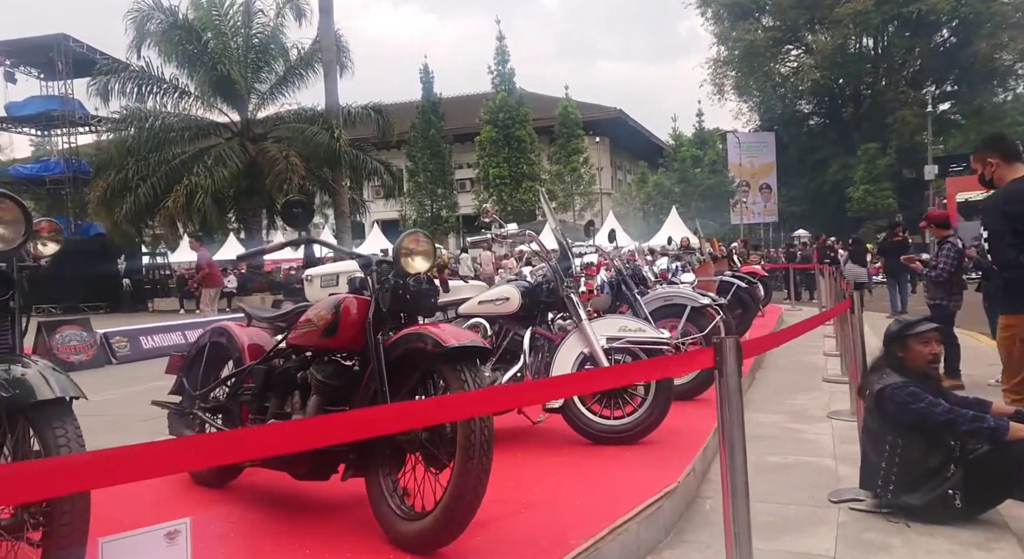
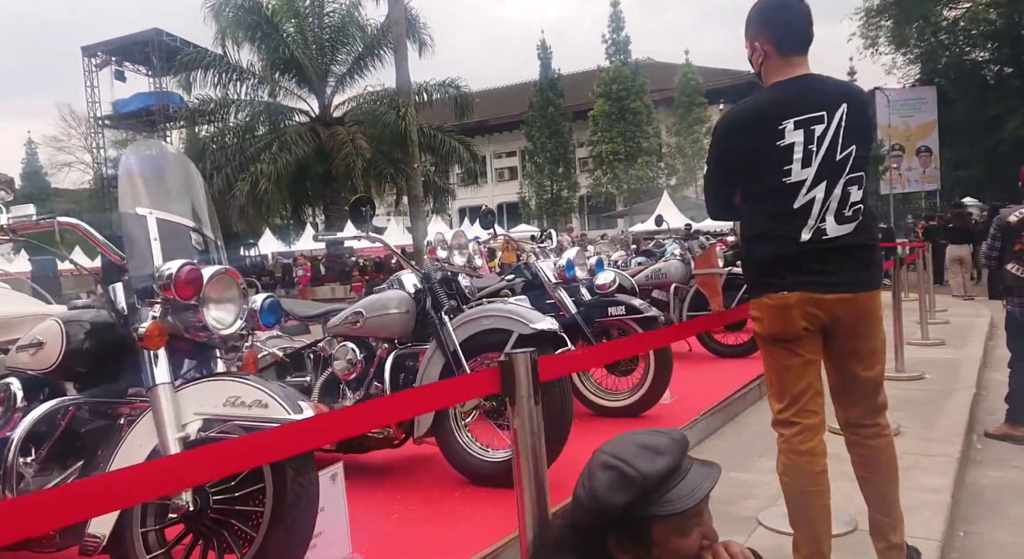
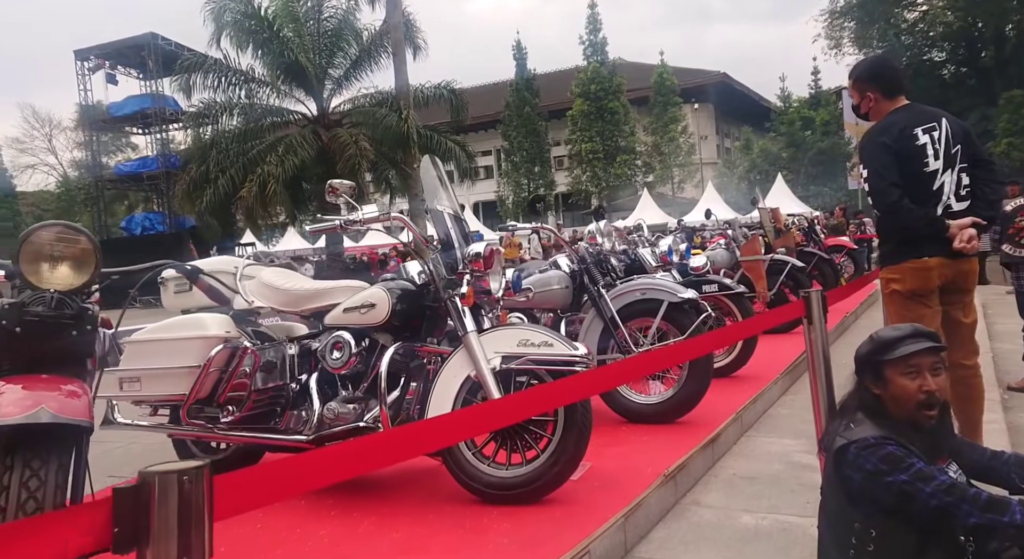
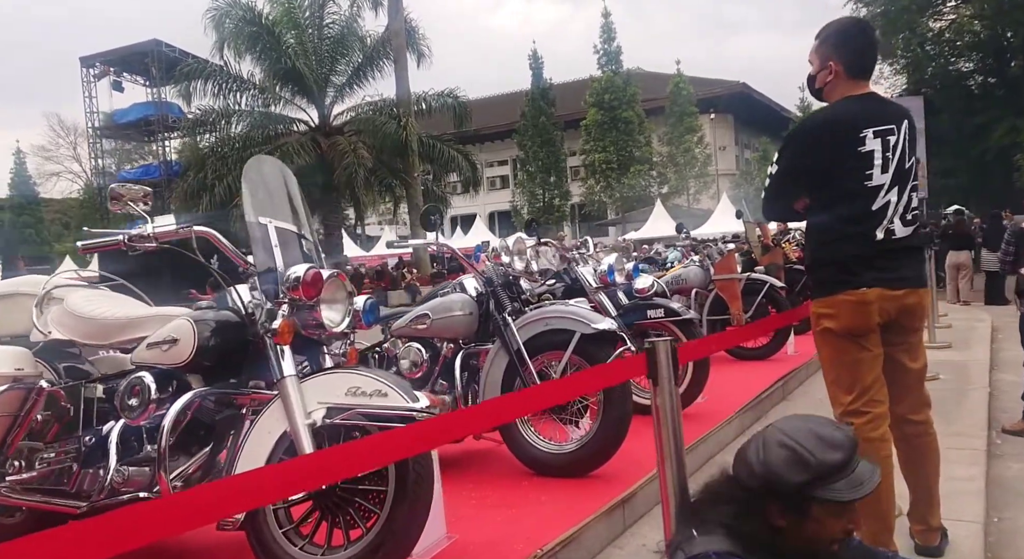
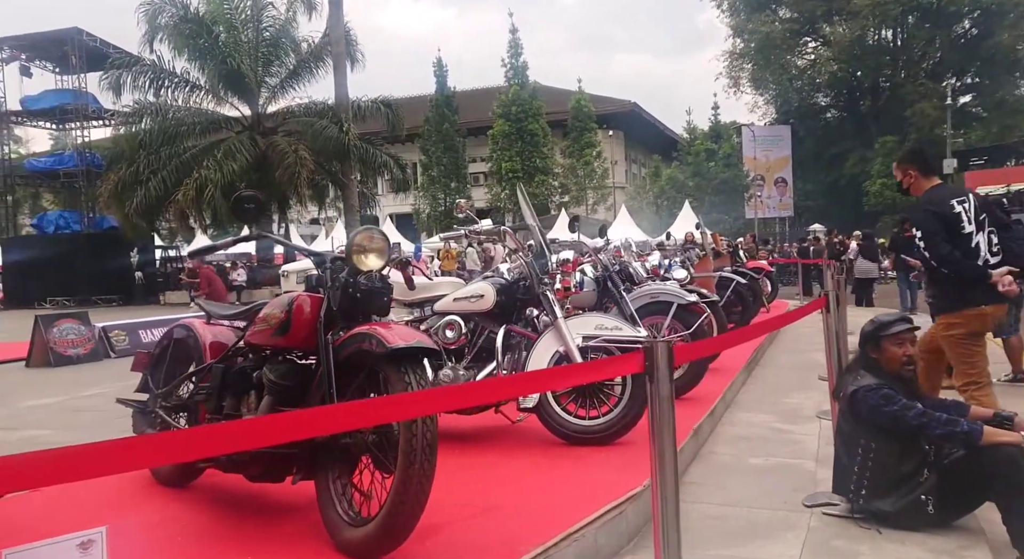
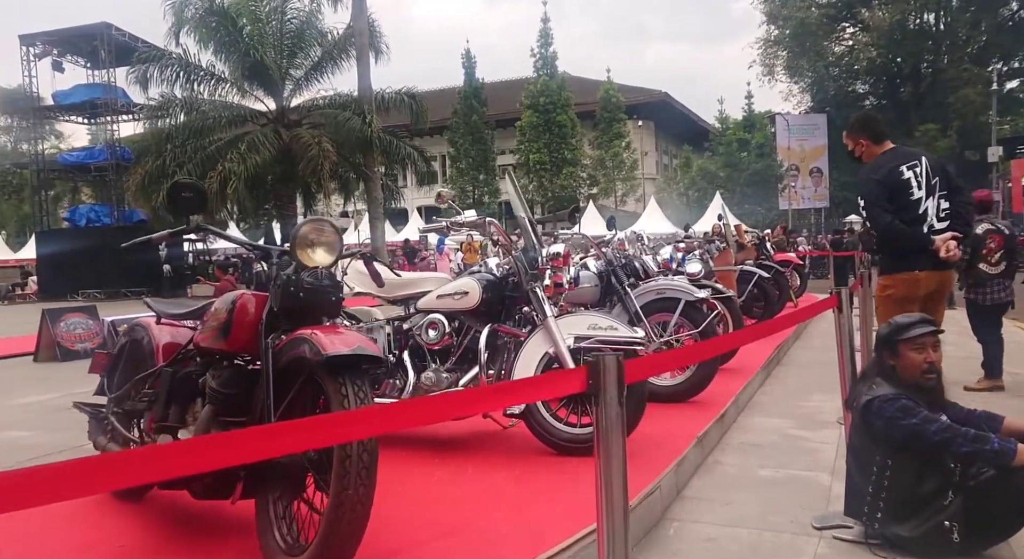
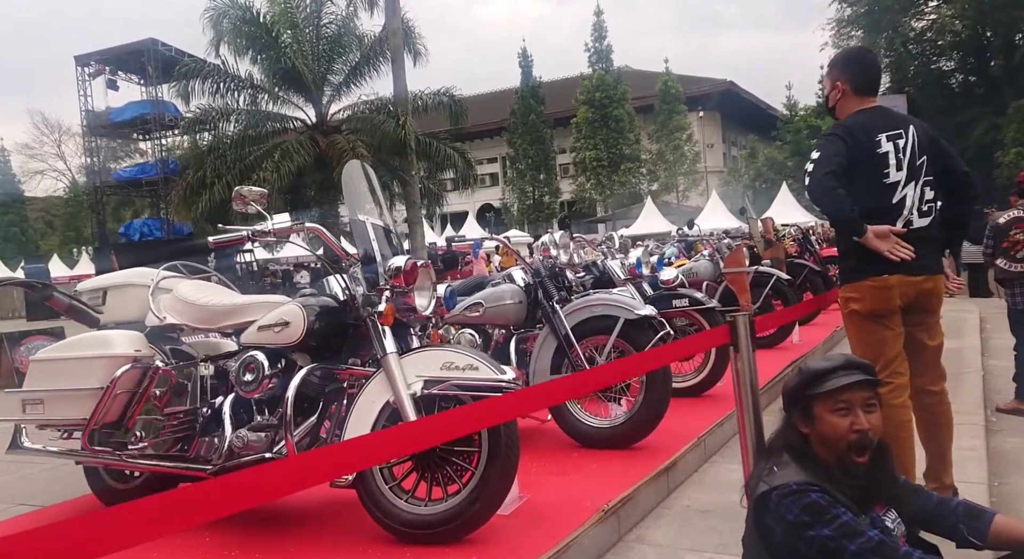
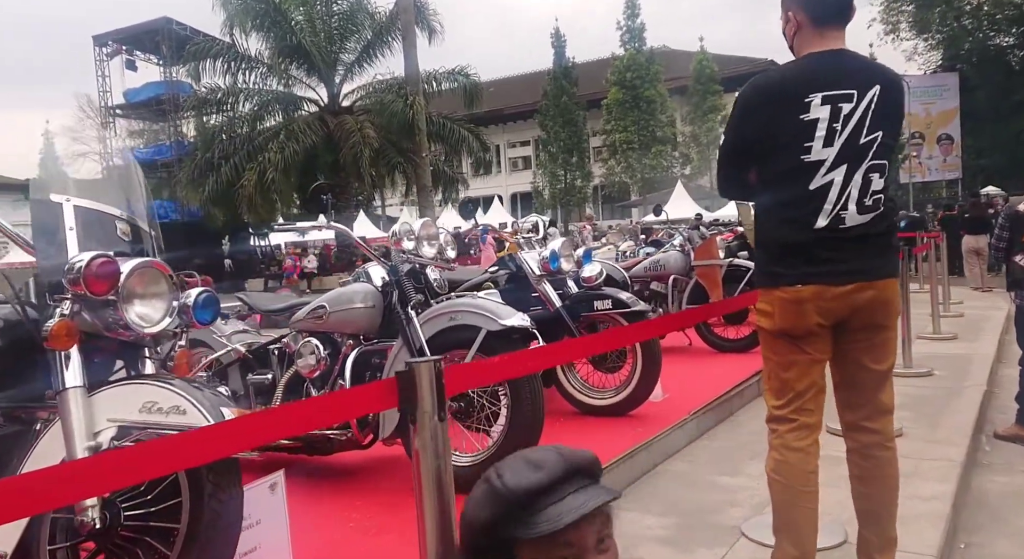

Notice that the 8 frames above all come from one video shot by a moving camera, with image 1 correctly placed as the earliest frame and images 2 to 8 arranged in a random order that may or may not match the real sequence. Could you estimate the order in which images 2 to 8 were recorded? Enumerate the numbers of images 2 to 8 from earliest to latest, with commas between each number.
5, 6, 3, 7, 4, 2, 8
